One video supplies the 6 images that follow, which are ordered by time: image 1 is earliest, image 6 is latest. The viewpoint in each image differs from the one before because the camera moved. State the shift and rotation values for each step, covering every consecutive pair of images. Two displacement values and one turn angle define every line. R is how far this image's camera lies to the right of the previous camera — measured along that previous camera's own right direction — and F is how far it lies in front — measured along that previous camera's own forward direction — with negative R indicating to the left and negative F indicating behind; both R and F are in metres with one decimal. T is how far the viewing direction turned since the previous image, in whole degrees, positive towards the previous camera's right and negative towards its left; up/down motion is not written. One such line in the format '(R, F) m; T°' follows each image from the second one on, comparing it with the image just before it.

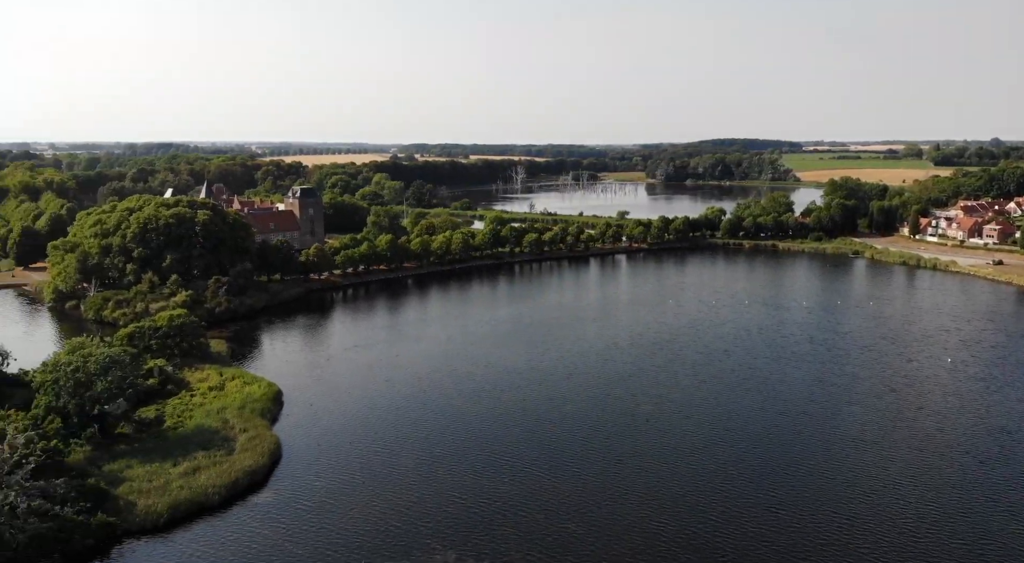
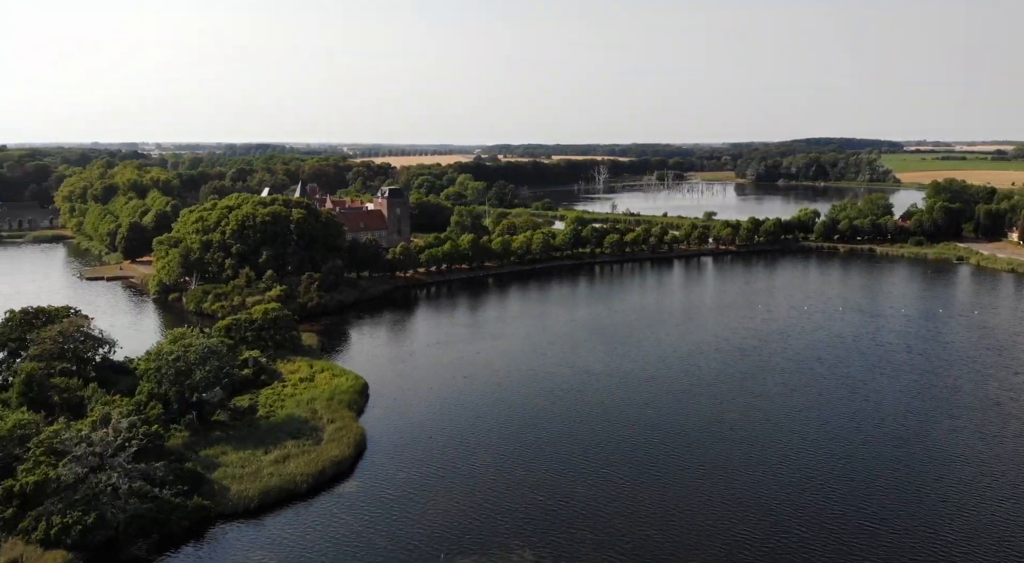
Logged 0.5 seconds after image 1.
(+0.5, -0.1) m; -6°
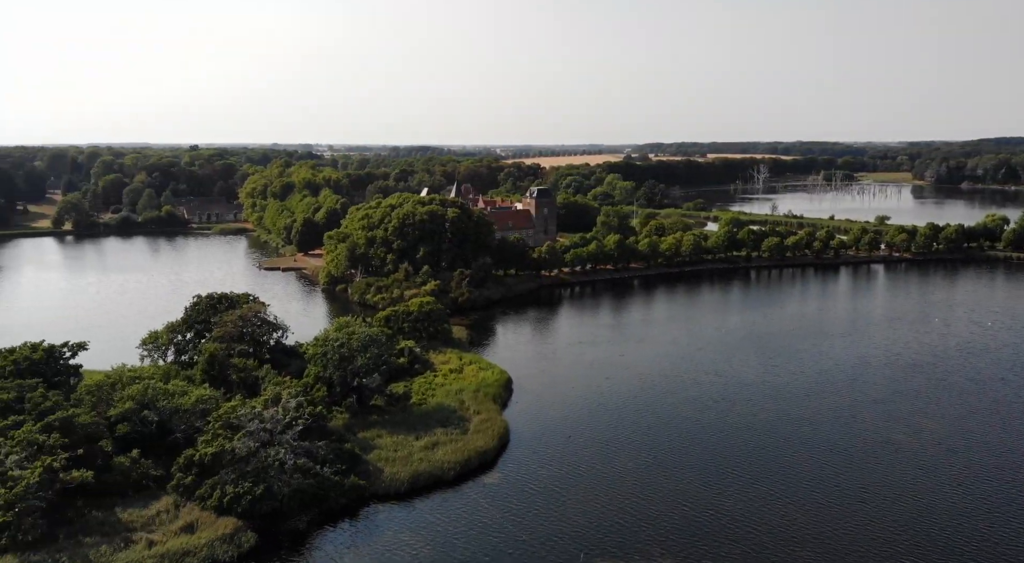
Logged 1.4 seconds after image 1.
(+1.1, -0.1) m; -11°
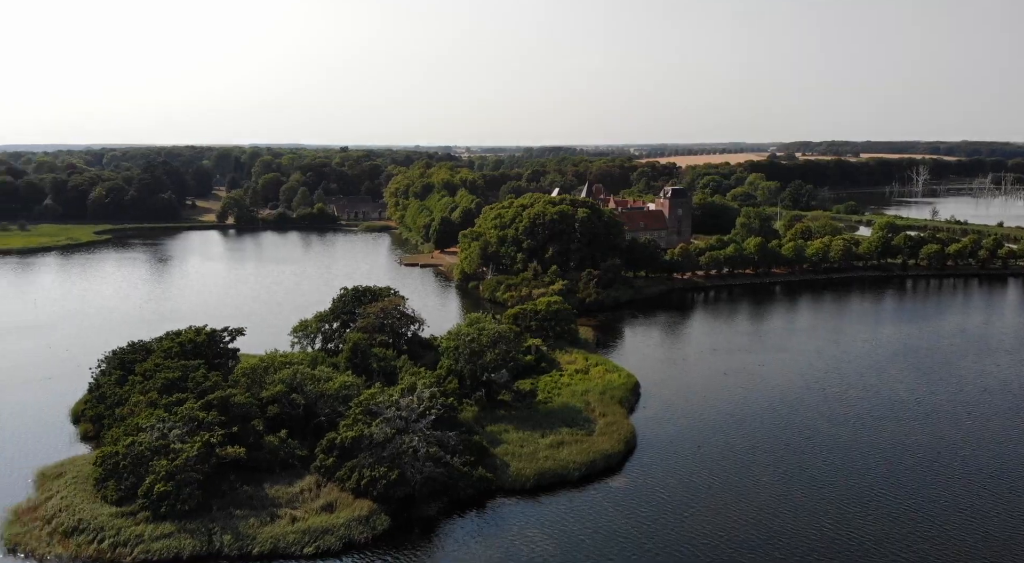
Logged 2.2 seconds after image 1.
(+1.2, -0.1) m; -10°
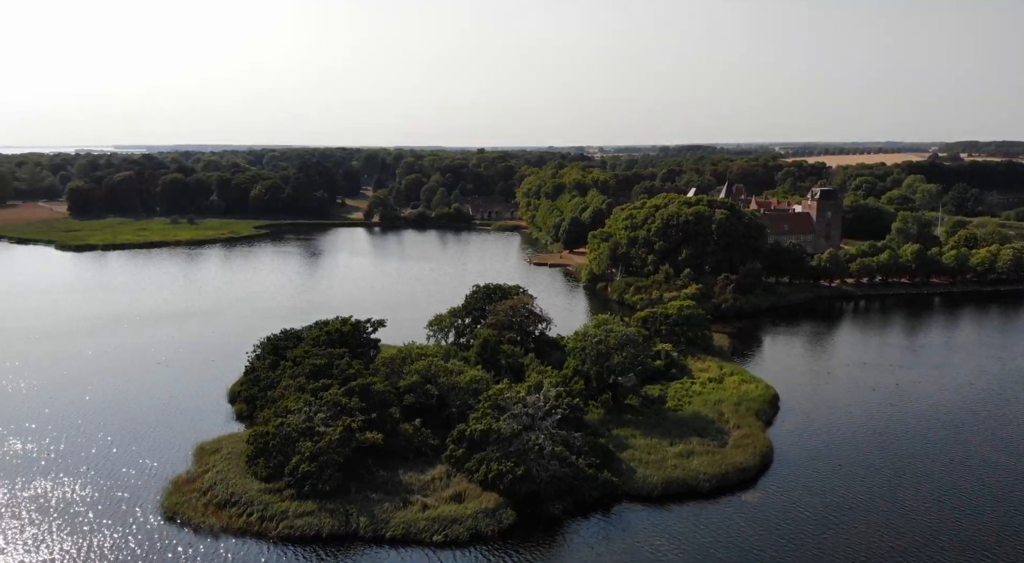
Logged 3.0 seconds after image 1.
(+1.3, 0.0) m; -11°
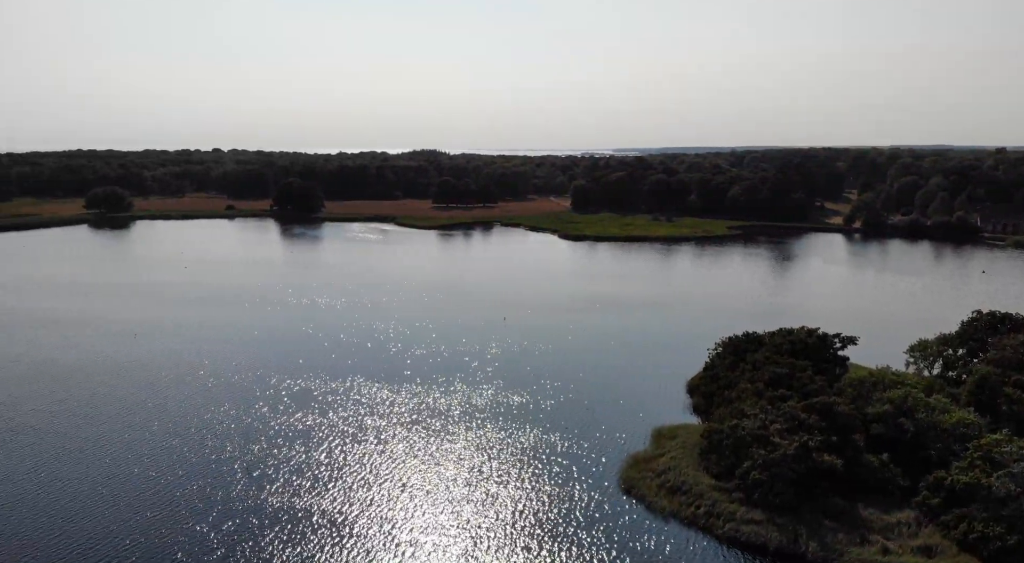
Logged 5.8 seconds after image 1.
(+1.2, +1.5) m; -32°
